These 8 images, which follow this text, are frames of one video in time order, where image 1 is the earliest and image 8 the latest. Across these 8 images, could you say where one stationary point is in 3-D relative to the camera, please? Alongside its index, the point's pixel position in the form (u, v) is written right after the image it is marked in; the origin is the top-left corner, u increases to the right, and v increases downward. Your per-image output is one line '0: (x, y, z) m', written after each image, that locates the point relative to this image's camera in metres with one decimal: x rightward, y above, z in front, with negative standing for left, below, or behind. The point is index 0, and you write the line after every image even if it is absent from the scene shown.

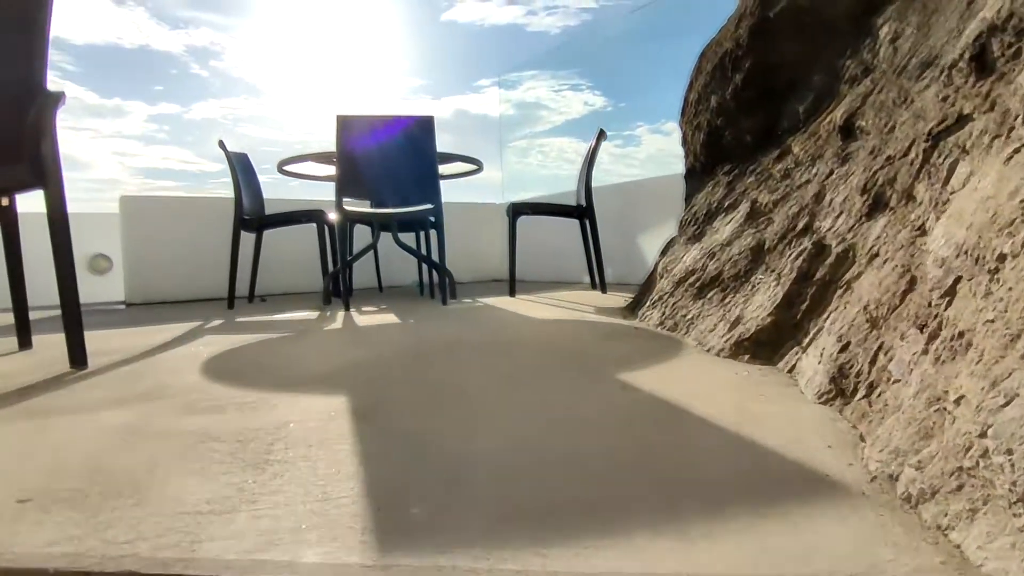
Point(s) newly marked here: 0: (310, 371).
0: (-0.3, -0.1, +1.0) m
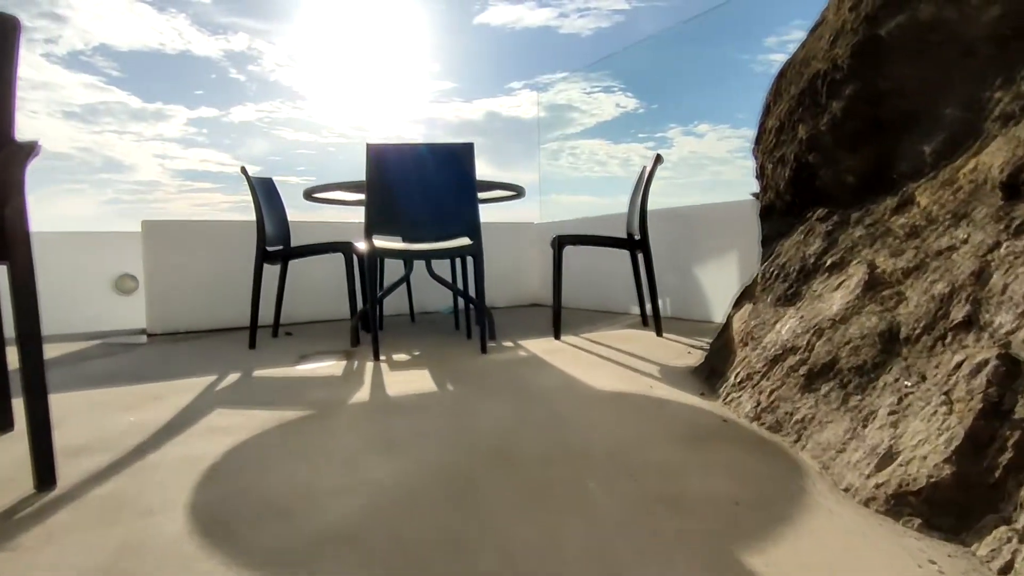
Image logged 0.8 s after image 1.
0: (-0.2, -0.3, +0.8) m
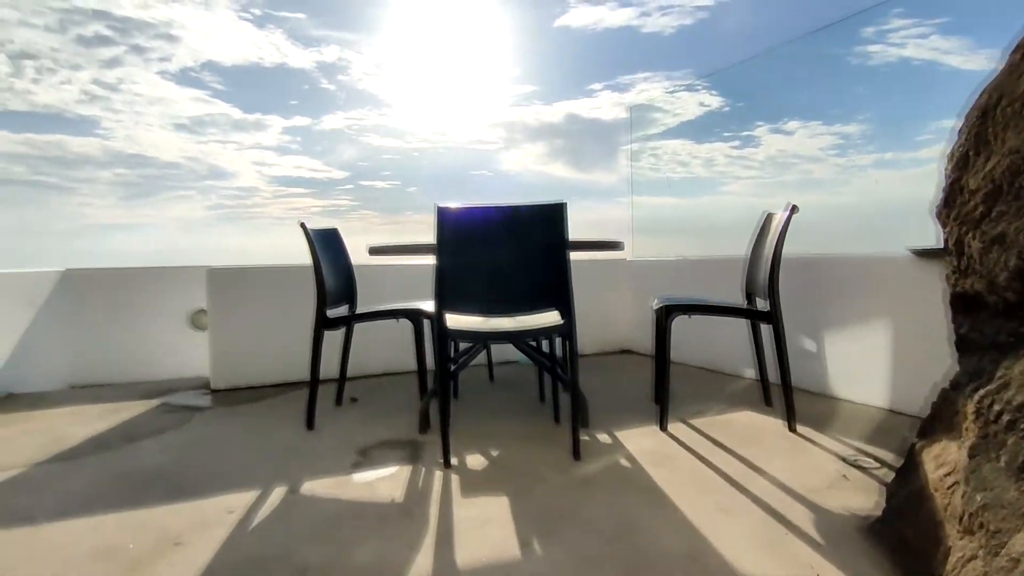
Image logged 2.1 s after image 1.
0: (-0.1, -0.5, +0.4) m
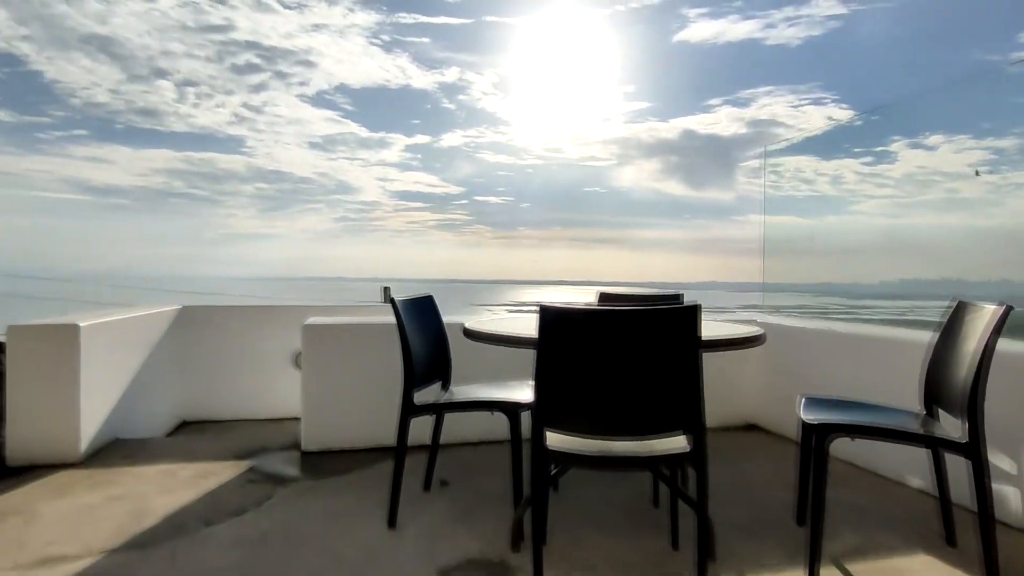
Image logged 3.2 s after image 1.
0: (-0.1, -0.7, +0.1) m
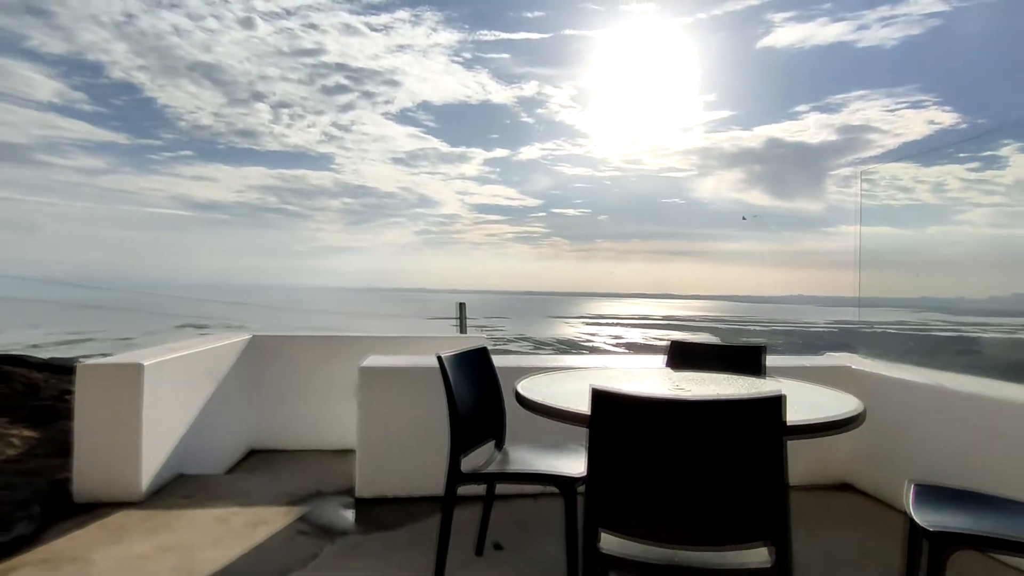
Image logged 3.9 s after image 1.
0: (-0.2, -0.8, 0.0) m
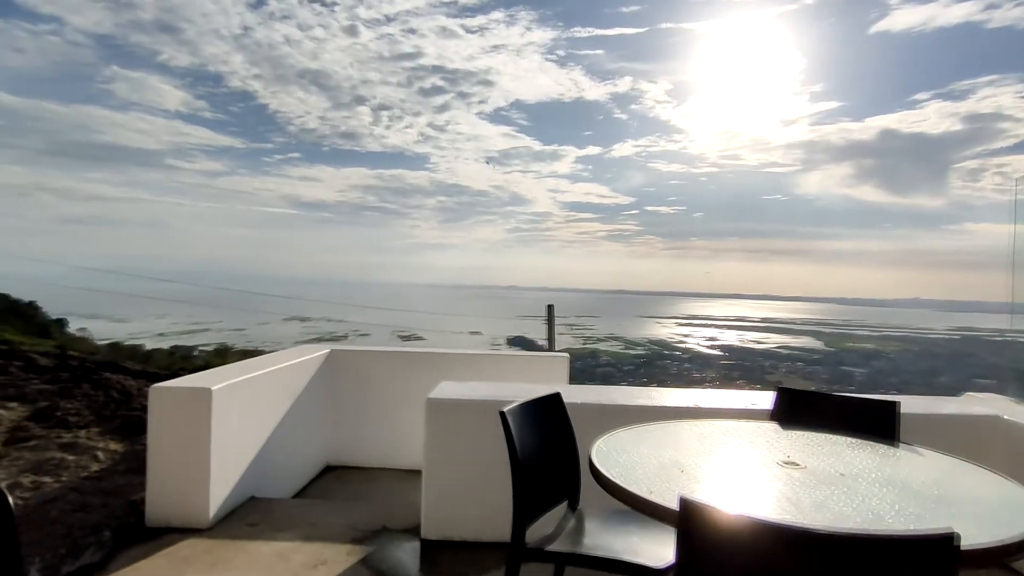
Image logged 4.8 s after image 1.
0: (-0.2, -0.9, -0.2) m
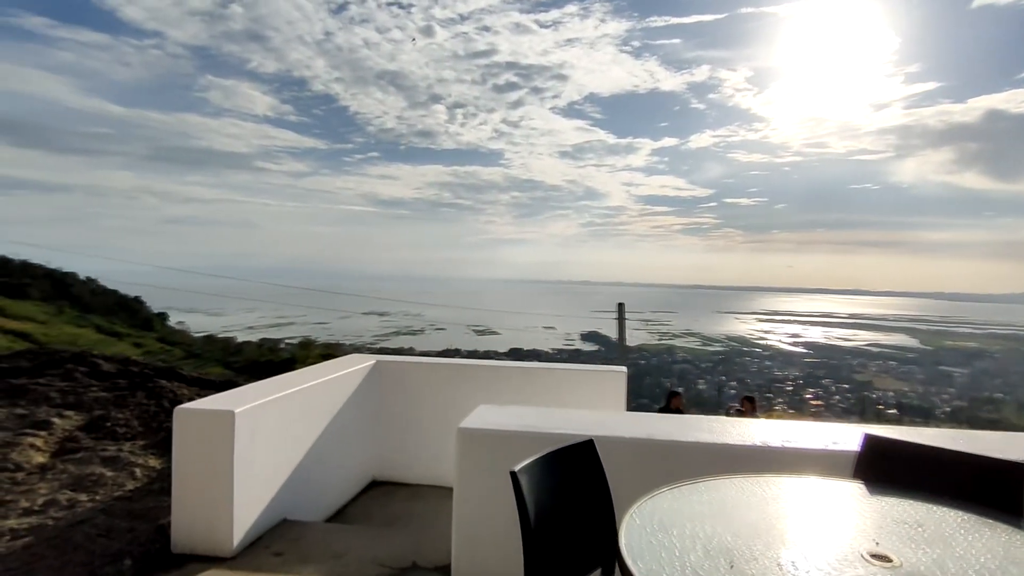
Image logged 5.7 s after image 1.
0: (-0.4, -1.0, -0.4) m
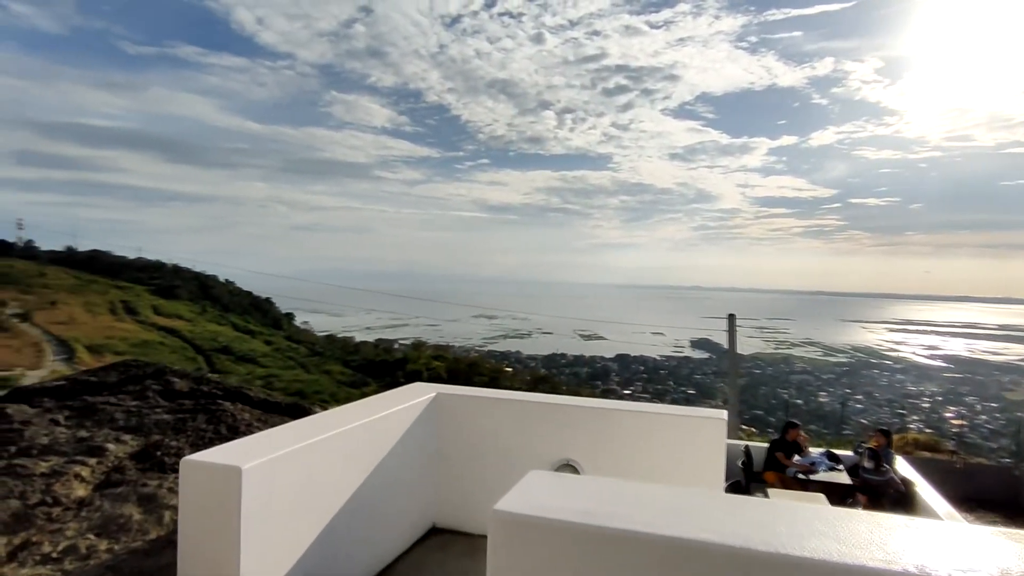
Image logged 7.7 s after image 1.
0: (-0.7, -1.1, -0.8) m
